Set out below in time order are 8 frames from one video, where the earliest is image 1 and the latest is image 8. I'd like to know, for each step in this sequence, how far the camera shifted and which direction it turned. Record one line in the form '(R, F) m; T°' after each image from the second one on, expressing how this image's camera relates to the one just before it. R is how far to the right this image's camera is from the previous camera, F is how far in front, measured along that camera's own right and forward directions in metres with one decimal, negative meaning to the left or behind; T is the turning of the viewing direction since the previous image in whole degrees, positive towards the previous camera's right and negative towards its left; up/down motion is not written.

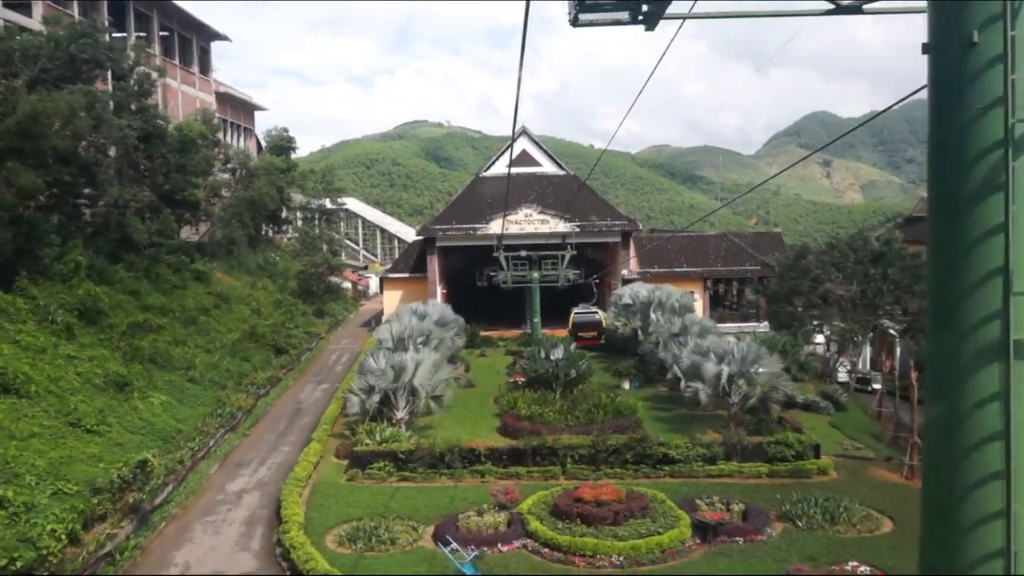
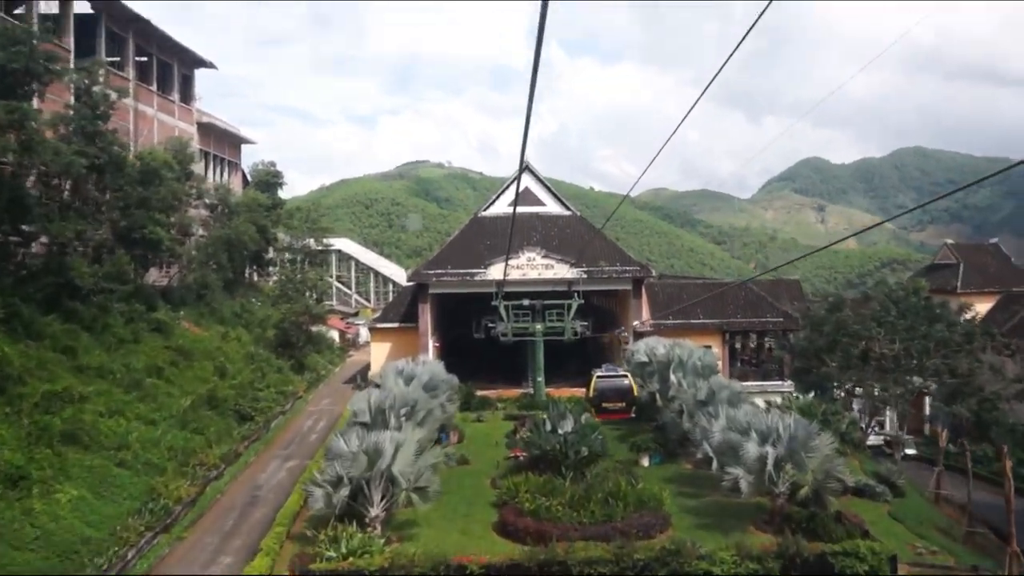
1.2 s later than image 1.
(-0.1, +3.1) m; 0°
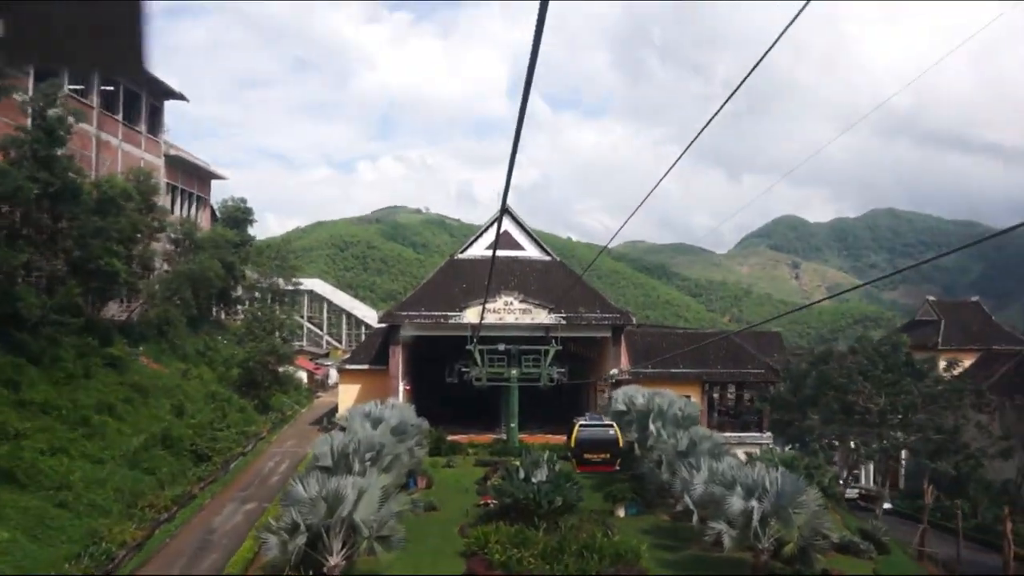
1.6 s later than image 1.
(0.0, +0.7) m; +2°
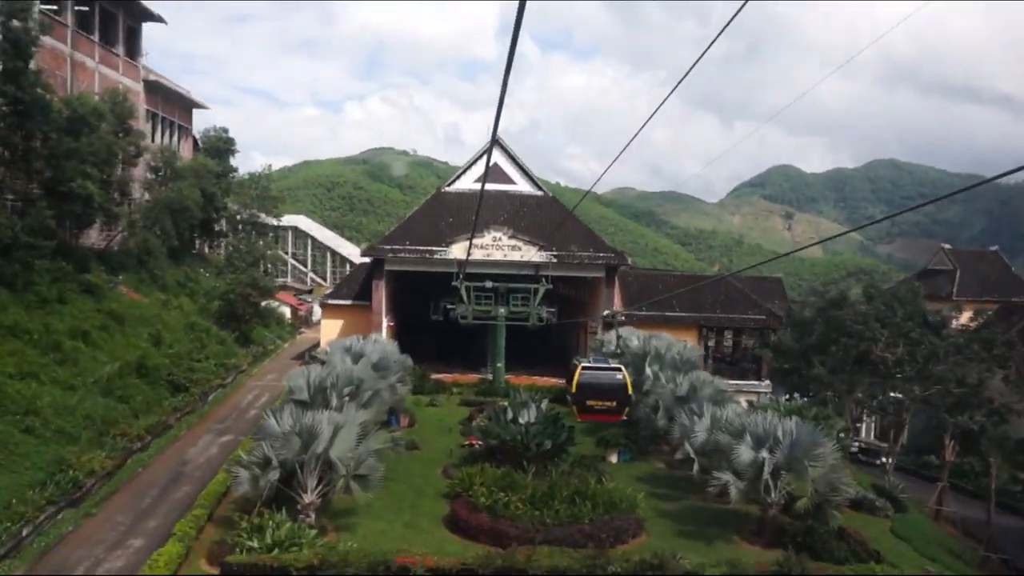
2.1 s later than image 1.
(-0.1, +1.1) m; +1°
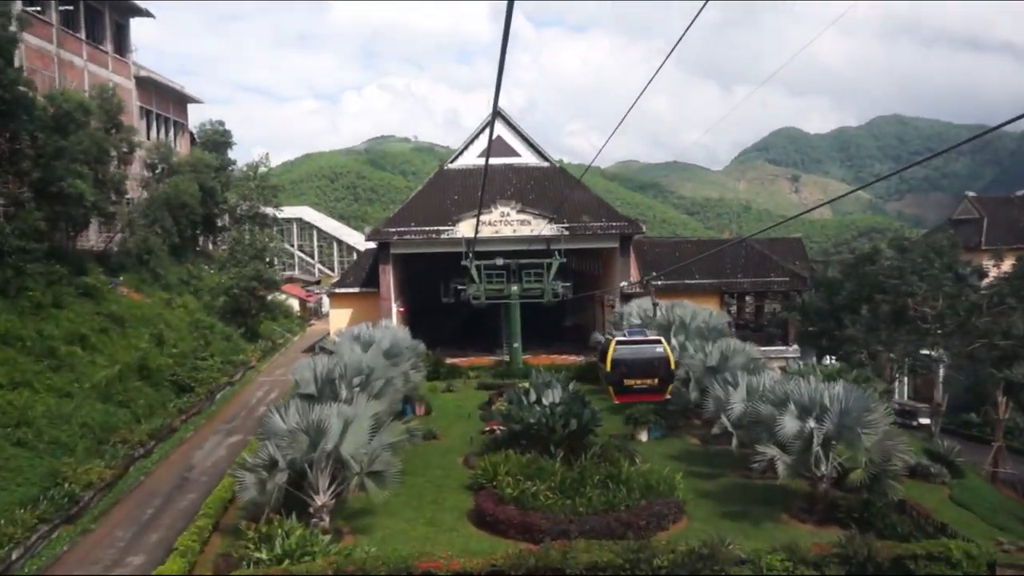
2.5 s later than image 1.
(-0.1, +1.0) m; -1°
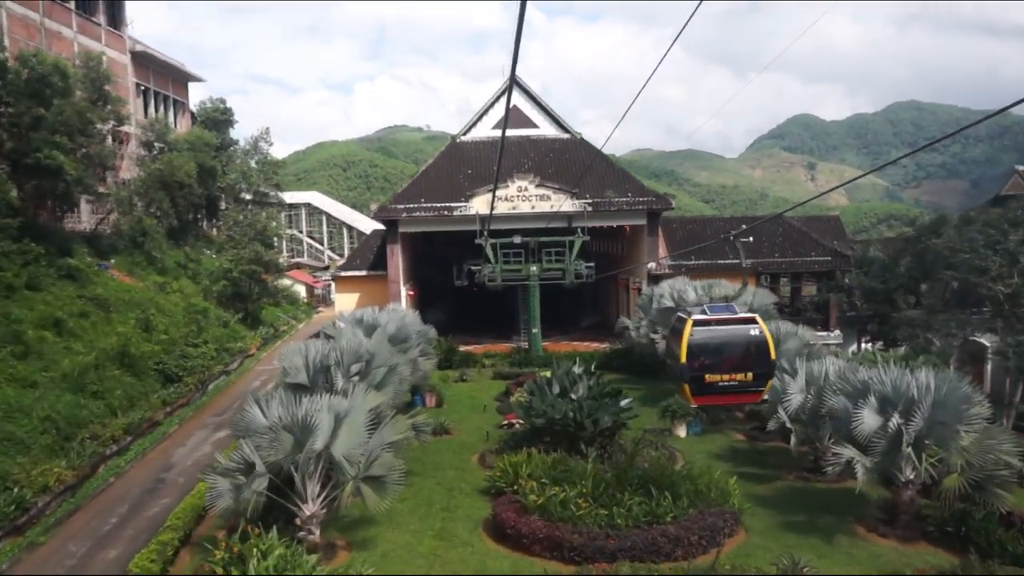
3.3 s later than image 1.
(-0.1, +1.9) m; -1°
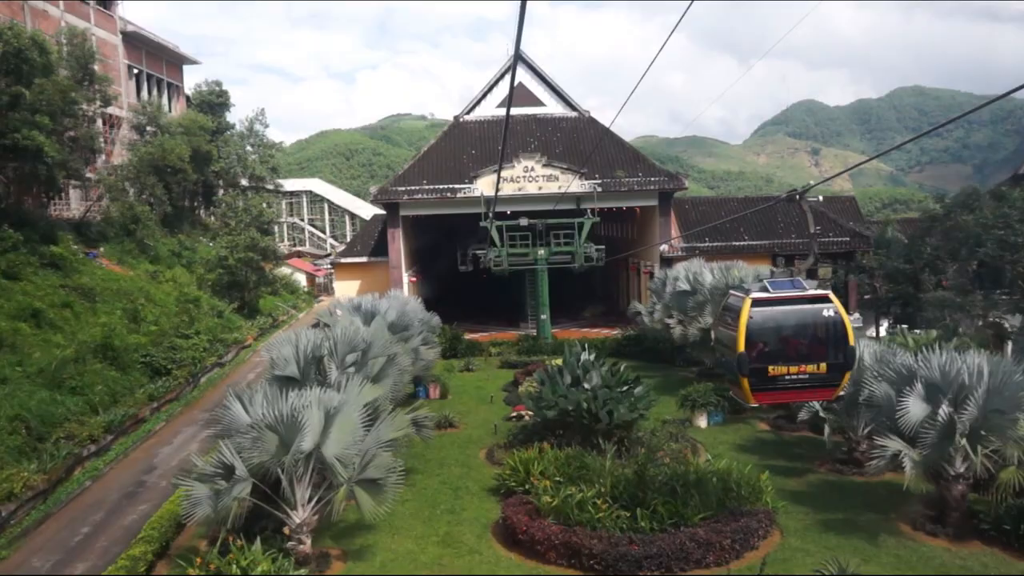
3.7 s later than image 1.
(0.0, +1.0) m; 0°
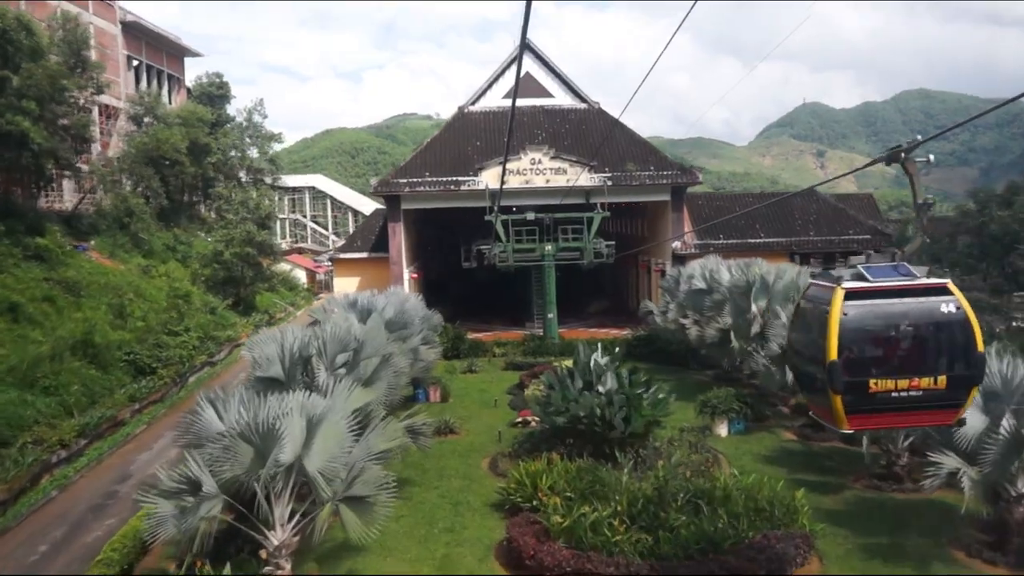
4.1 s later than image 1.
(0.0, +1.0) m; 0°
